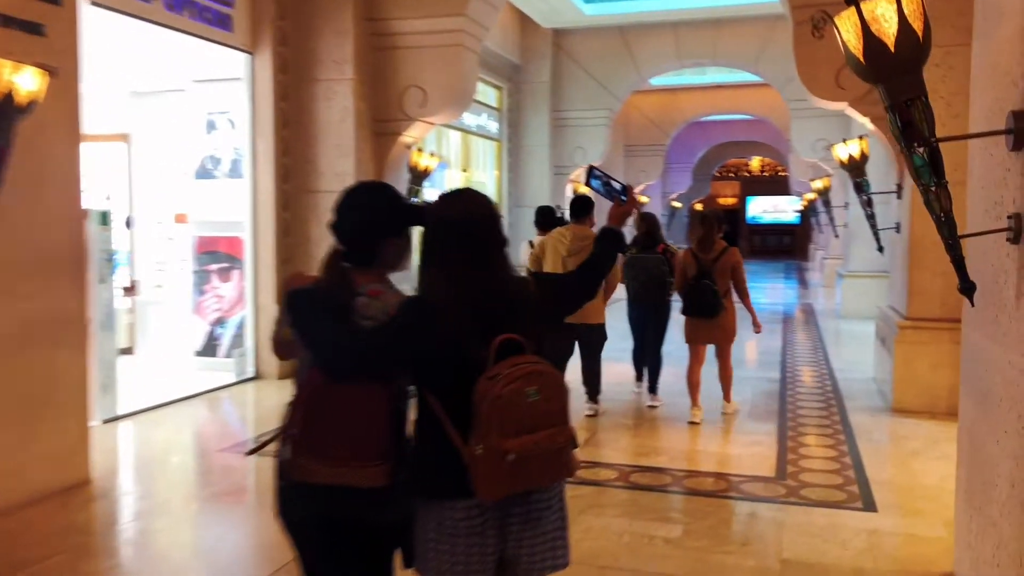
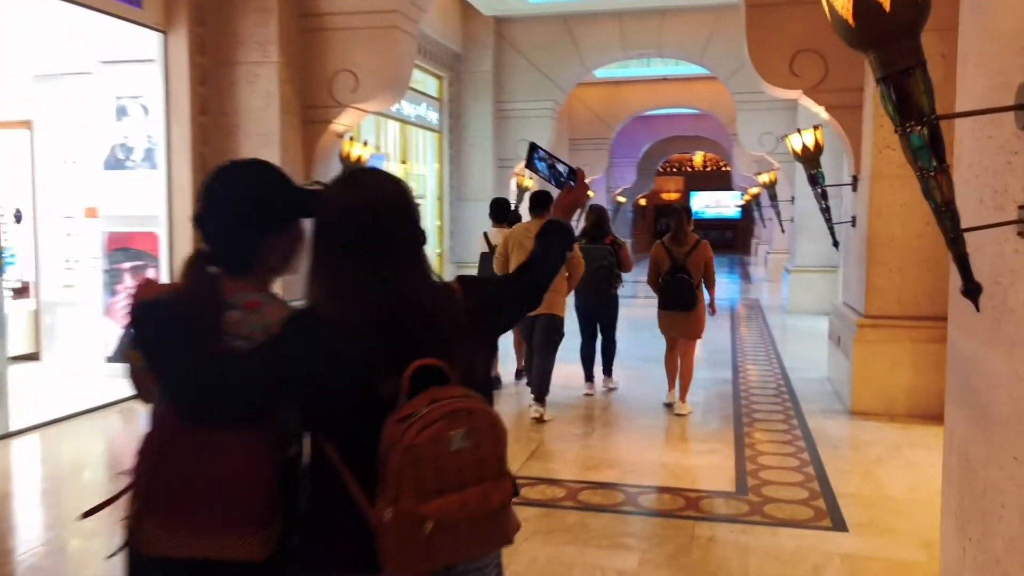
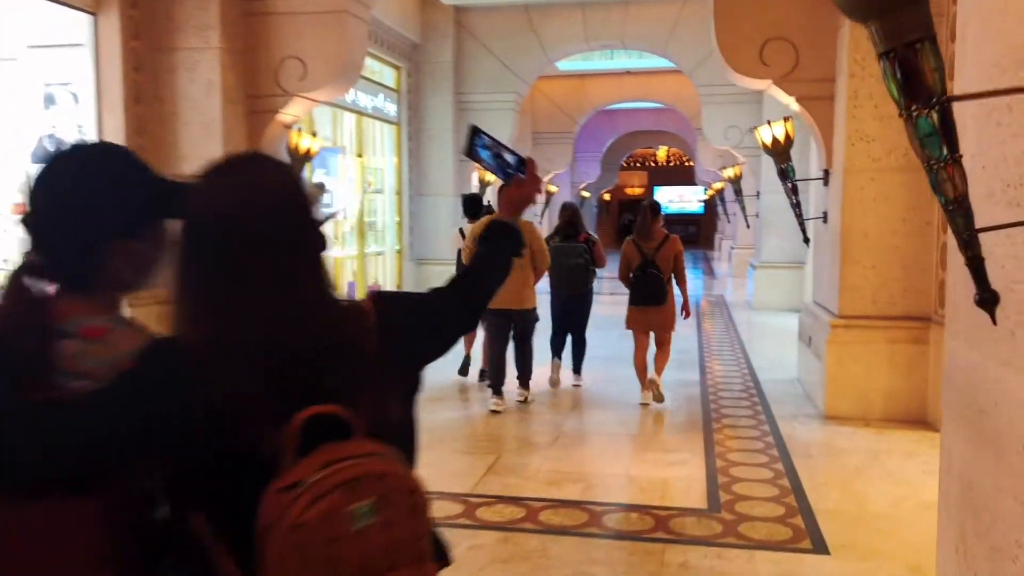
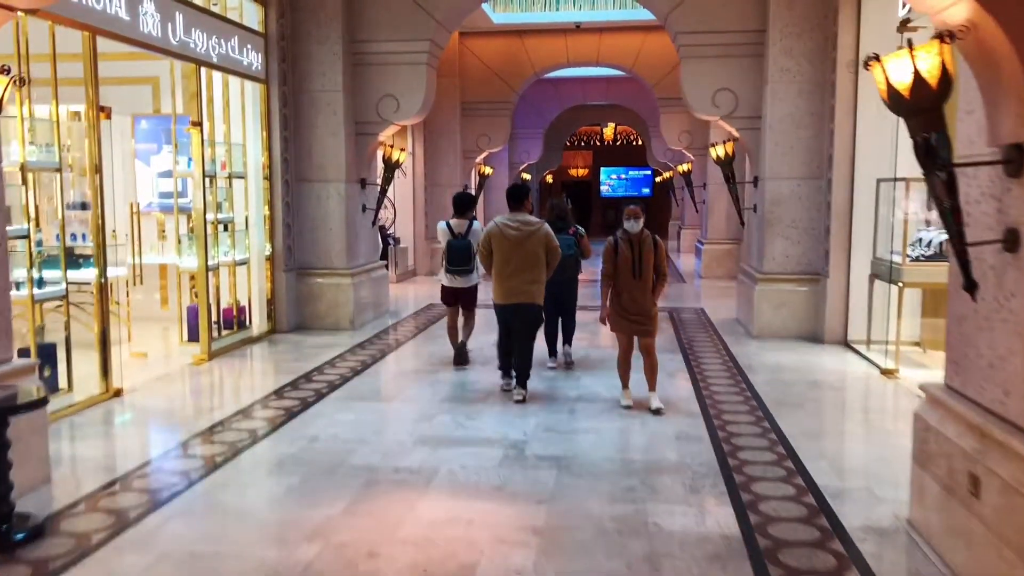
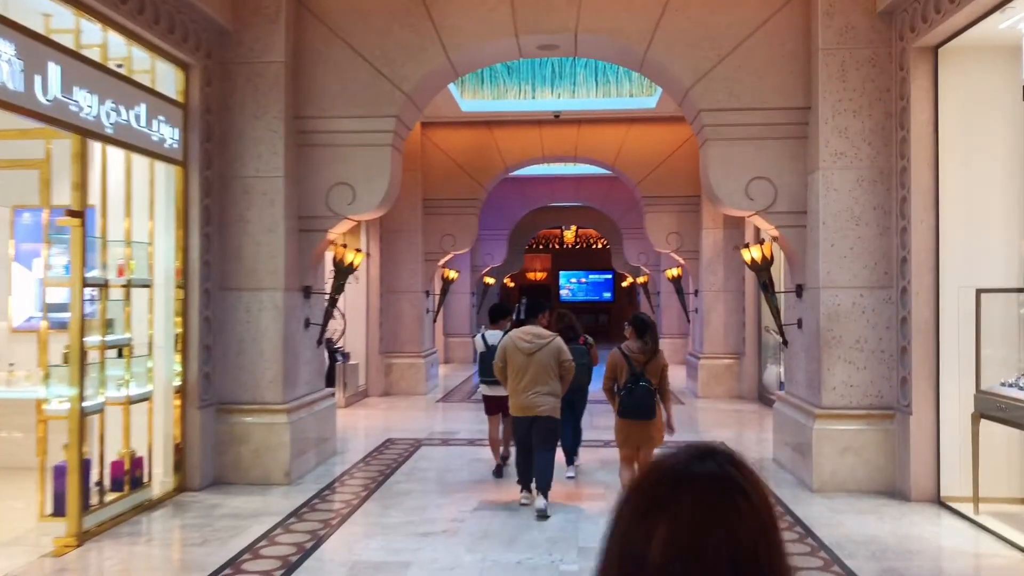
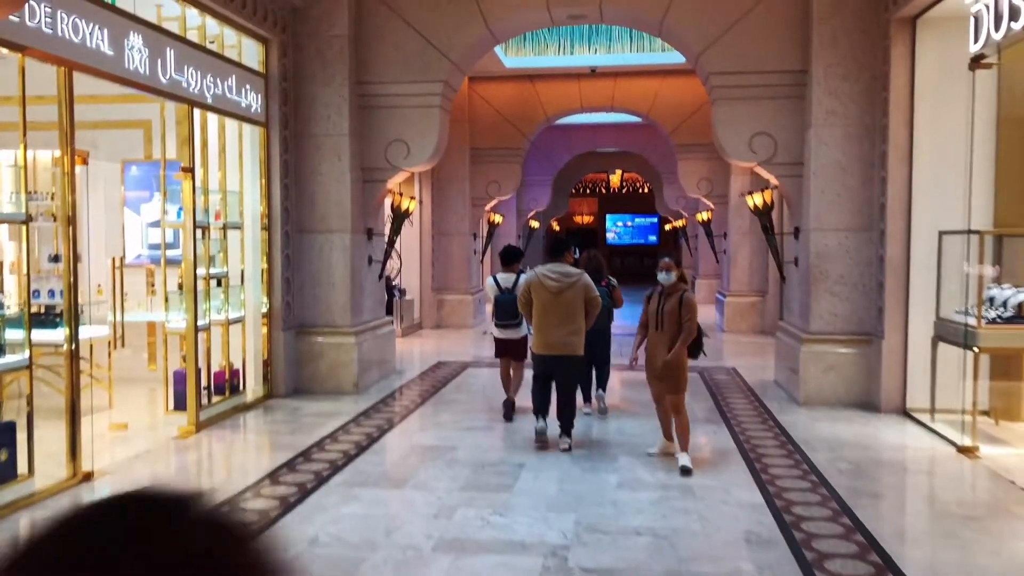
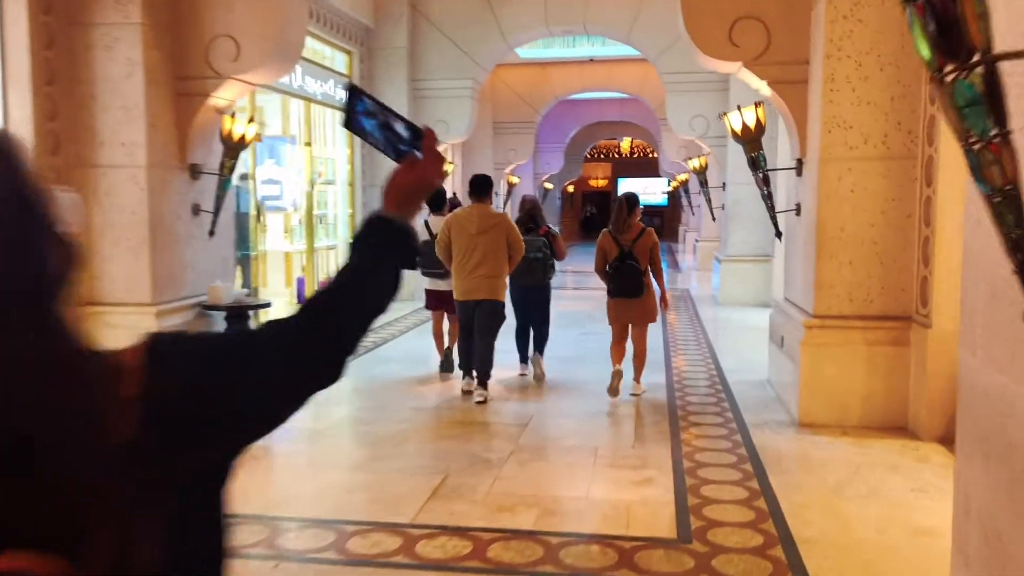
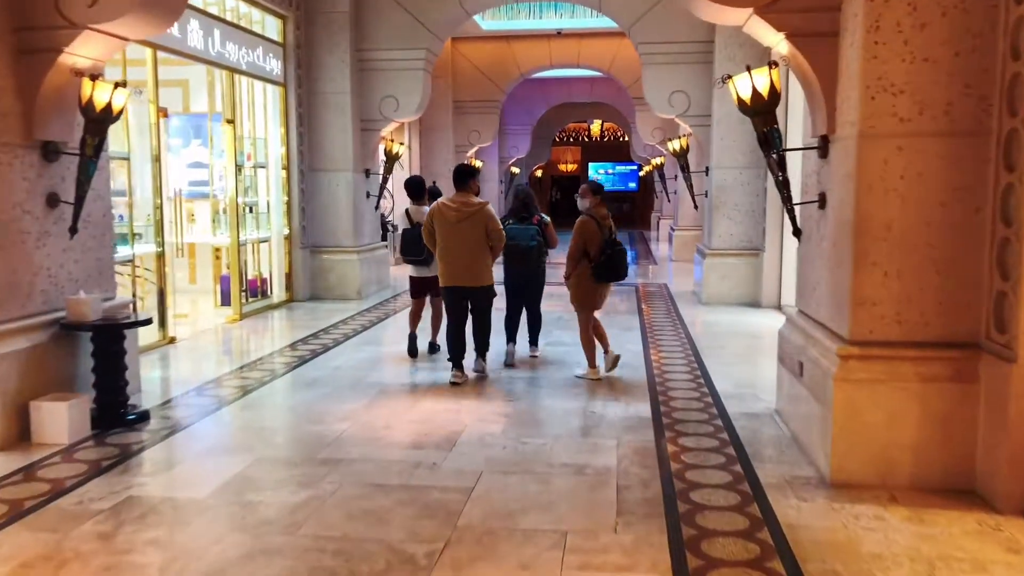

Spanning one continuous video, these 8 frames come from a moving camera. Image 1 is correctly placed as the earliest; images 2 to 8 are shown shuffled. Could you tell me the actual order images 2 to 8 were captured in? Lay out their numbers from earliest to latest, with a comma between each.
2, 3, 7, 8, 4, 6, 5
